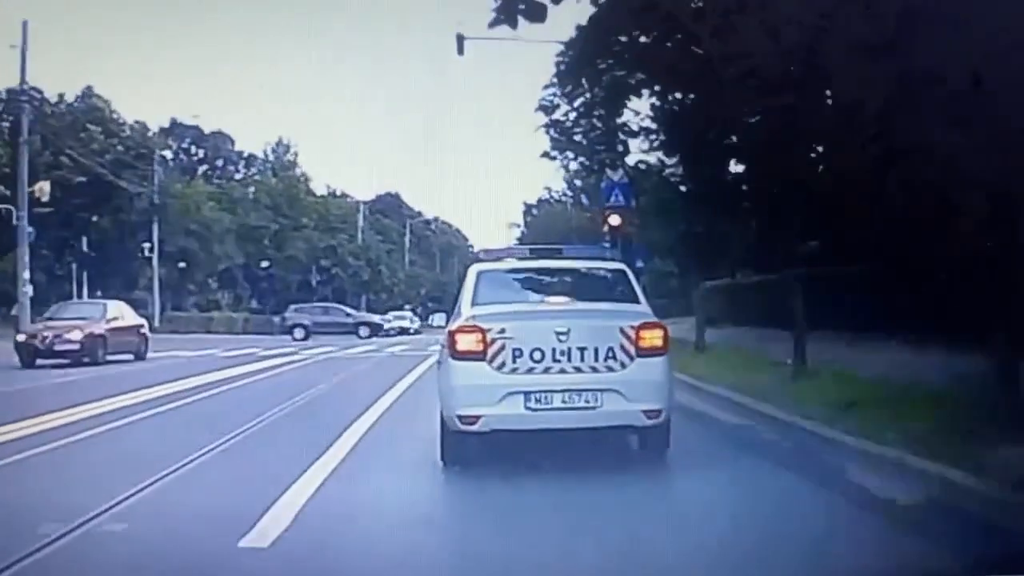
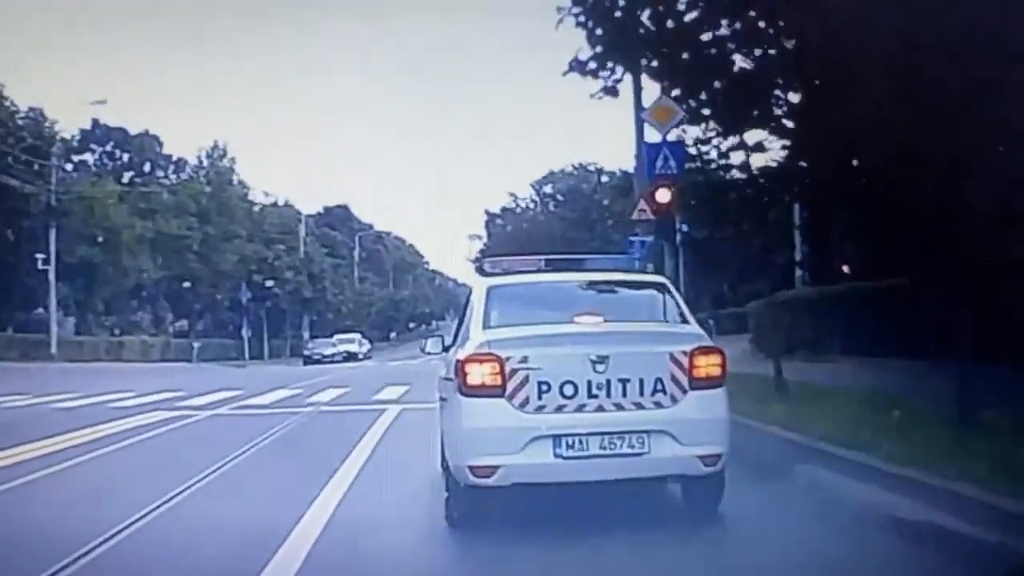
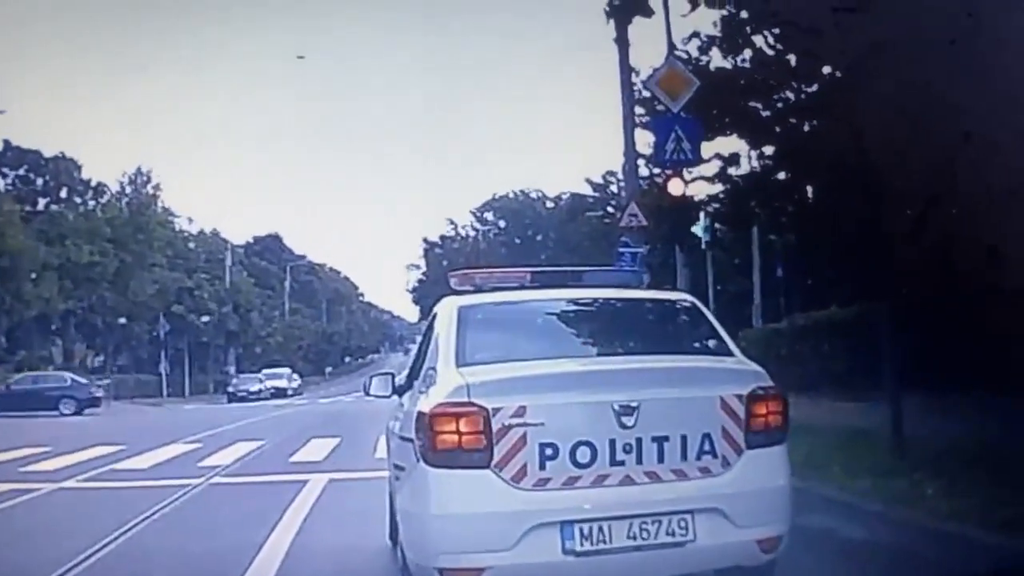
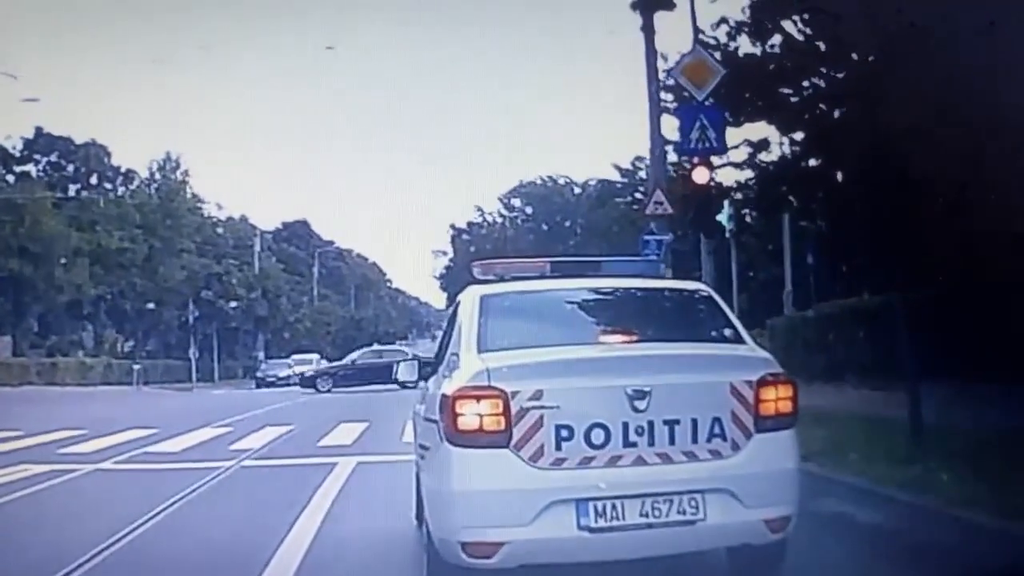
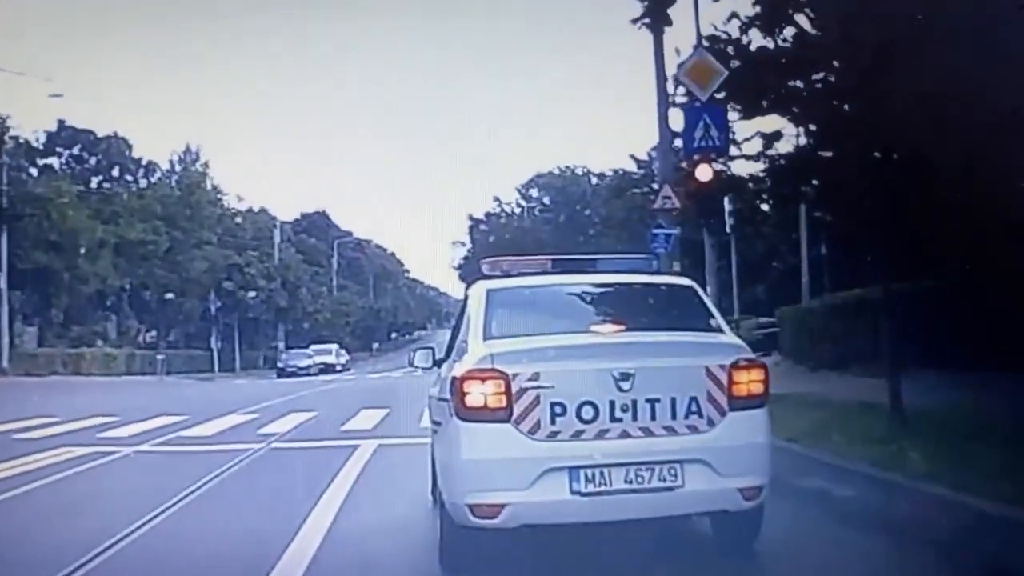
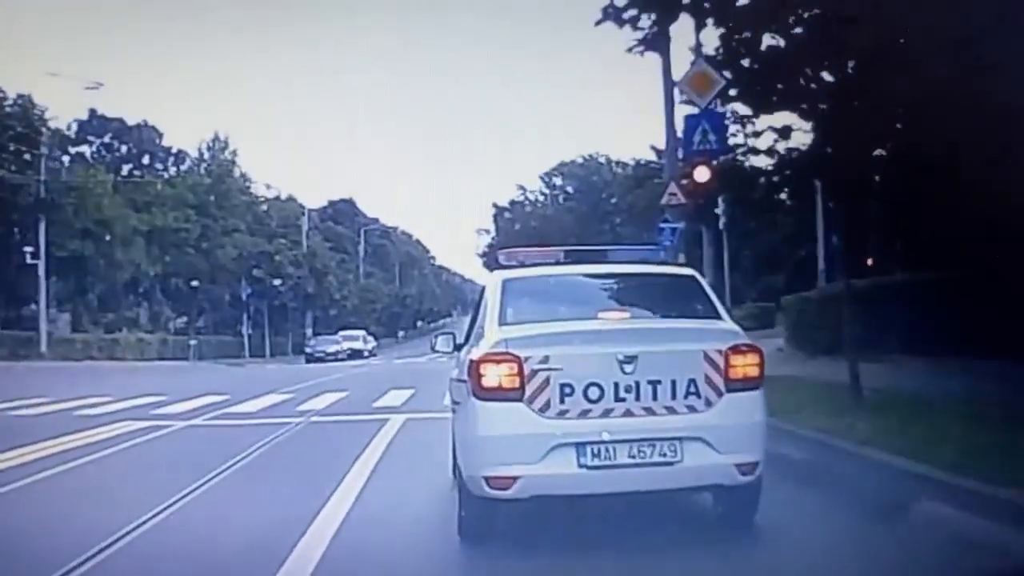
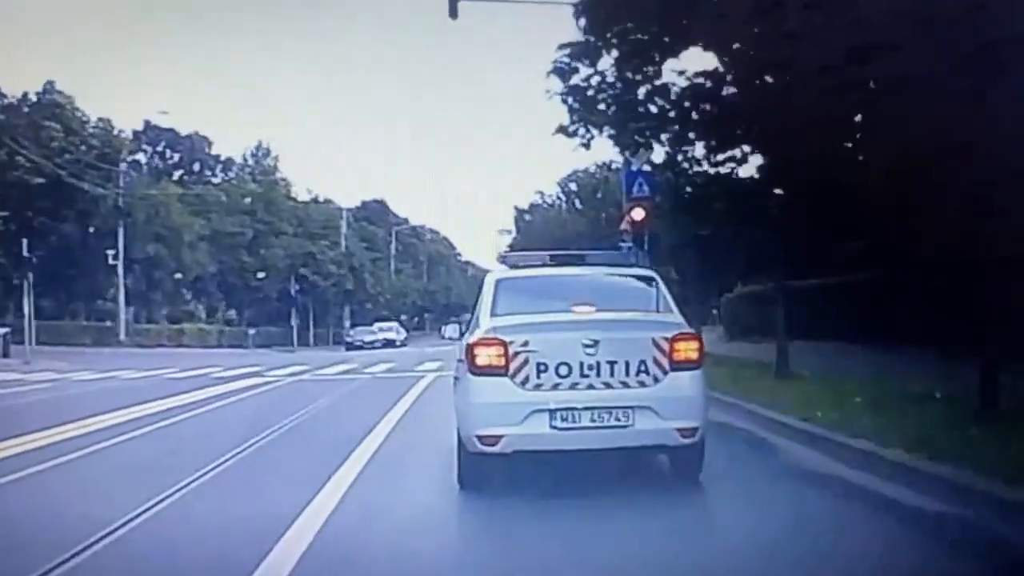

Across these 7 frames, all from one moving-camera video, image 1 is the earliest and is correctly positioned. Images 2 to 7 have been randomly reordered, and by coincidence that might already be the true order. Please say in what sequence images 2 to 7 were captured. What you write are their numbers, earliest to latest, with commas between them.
7, 2, 6, 5, 4, 3
